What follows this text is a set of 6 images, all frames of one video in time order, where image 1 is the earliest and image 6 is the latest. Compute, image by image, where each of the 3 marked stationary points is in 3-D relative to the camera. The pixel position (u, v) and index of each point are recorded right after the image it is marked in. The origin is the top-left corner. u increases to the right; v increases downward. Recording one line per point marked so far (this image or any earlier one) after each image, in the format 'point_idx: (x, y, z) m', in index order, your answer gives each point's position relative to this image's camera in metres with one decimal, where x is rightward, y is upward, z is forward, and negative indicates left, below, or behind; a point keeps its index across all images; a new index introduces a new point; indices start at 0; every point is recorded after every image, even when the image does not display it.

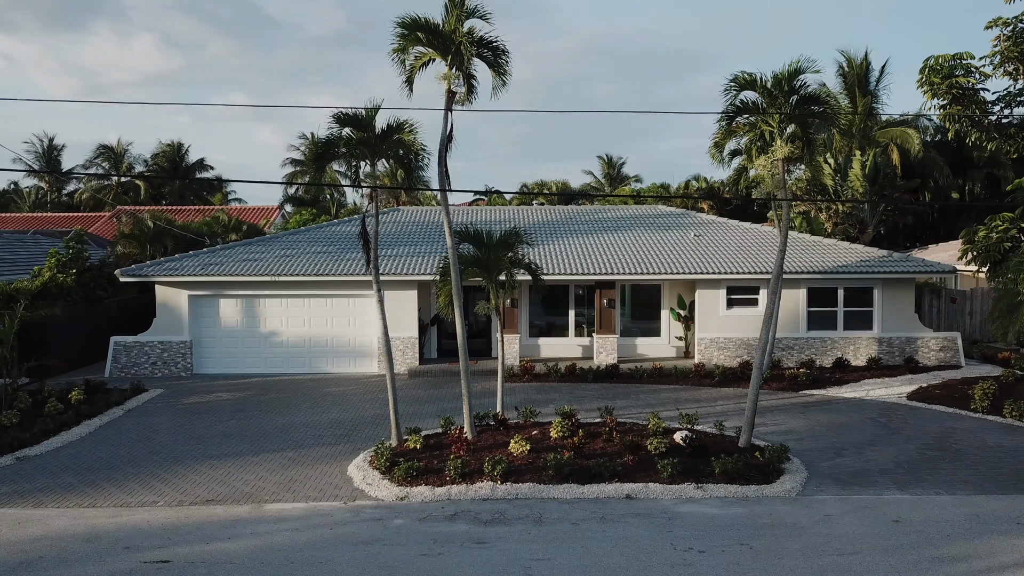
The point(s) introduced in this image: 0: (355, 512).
0: (-1.9, -2.7, +9.9) m
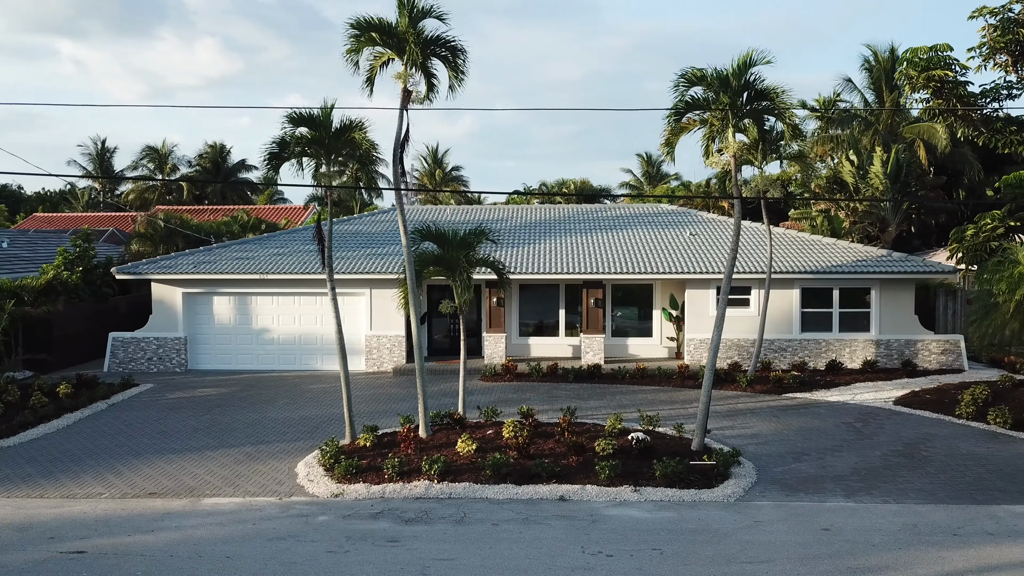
0: (-2.8, -2.7, +10.0) m
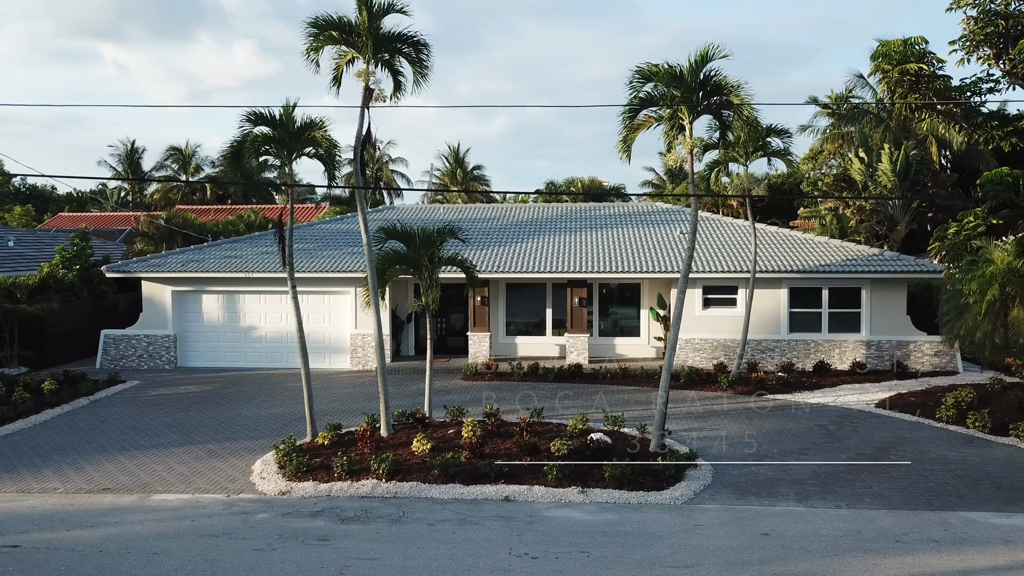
0: (-3.5, -2.6, +10.0) m
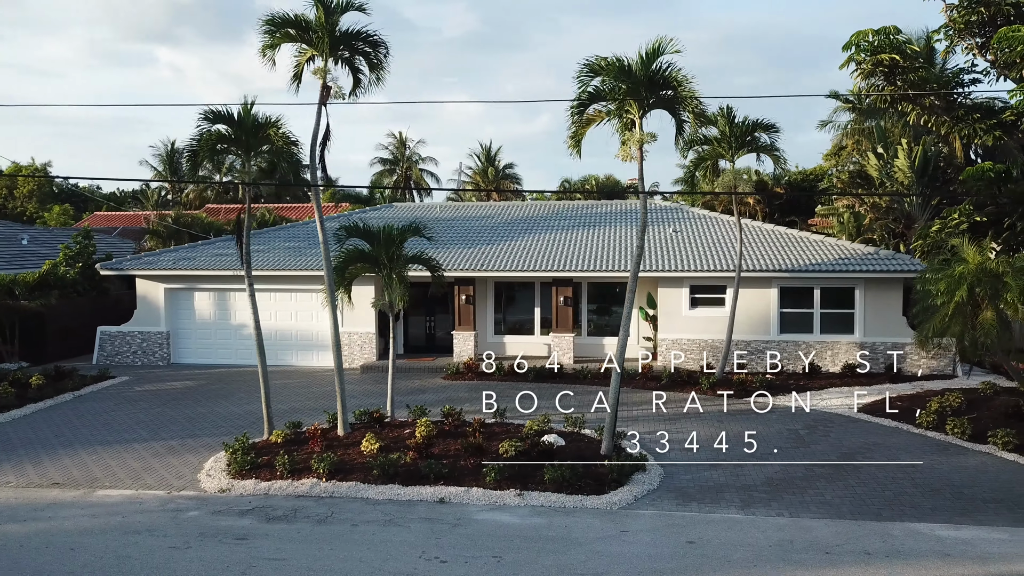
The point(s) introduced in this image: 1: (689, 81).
0: (-4.2, -2.6, +10.0) m
1: (+2.3, +2.7, +10.6) m
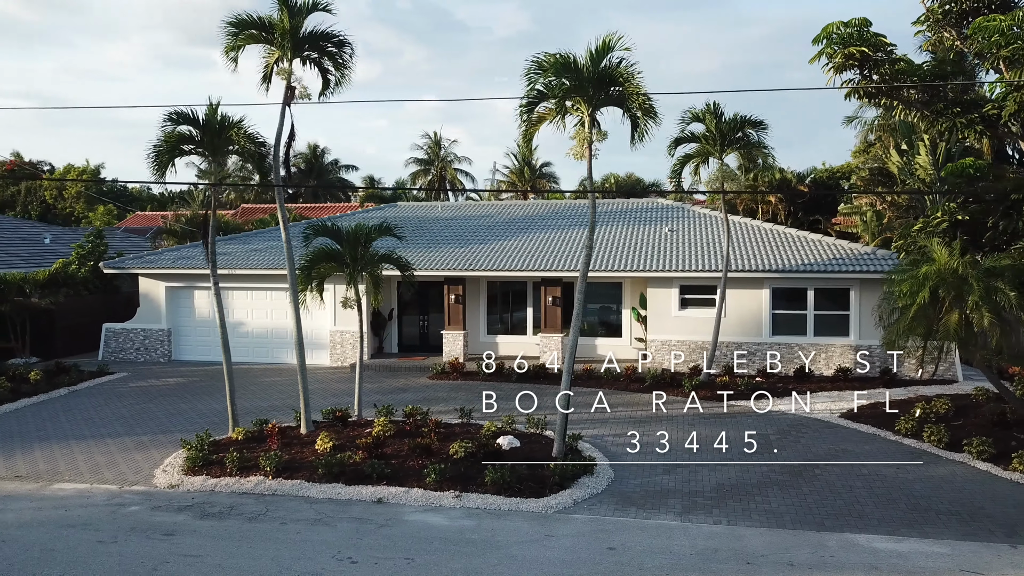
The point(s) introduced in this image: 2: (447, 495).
0: (-5.0, -2.6, +10.2) m
1: (+1.6, +2.7, +10.4) m
2: (-0.8, -2.5, +9.9) m
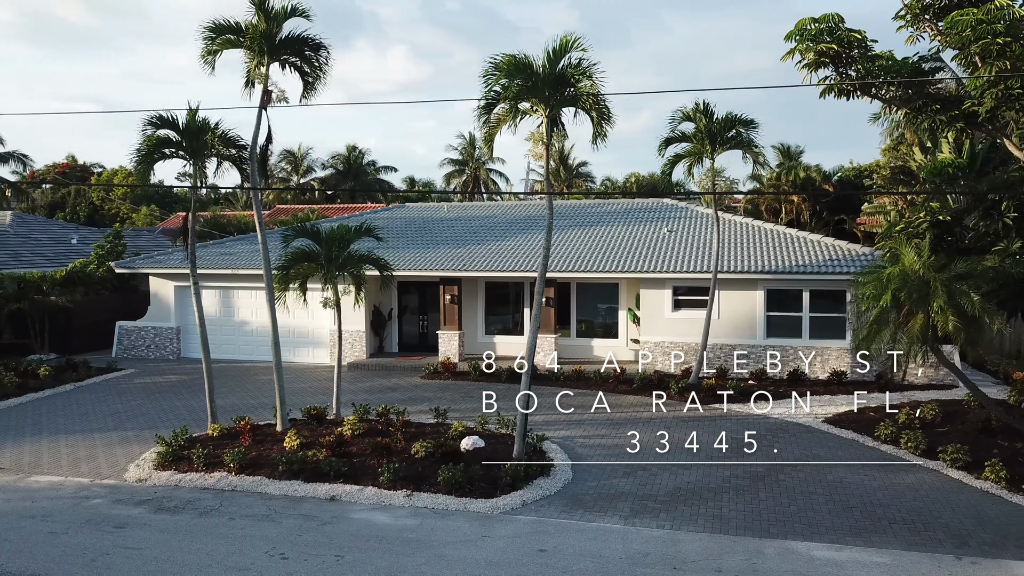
0: (-5.5, -2.6, +10.6) m
1: (+1.0, +2.7, +10.3) m
2: (-1.4, -2.5, +10.0) m
